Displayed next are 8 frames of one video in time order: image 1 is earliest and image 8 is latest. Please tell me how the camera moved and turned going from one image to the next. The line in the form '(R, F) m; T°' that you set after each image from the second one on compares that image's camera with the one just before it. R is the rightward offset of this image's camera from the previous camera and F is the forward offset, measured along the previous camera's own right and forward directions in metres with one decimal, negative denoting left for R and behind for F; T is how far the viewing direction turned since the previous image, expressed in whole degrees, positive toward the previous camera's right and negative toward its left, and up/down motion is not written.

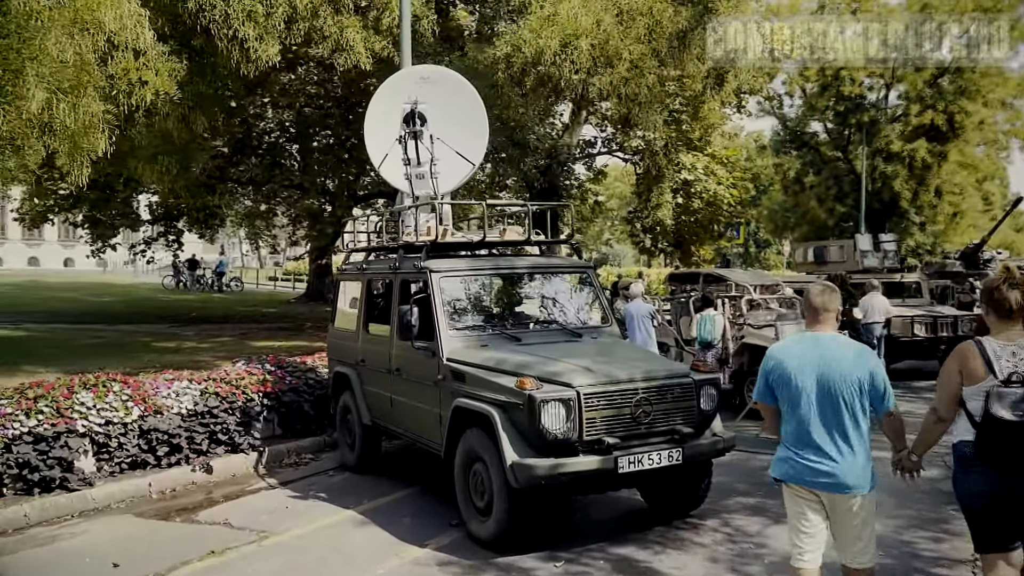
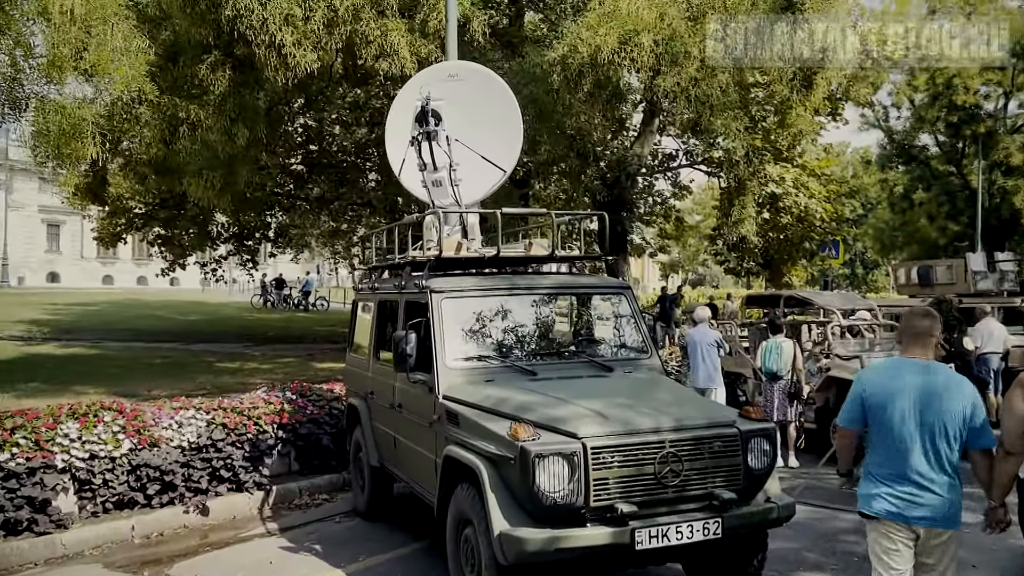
(+0.5, +1.1) m; -6°
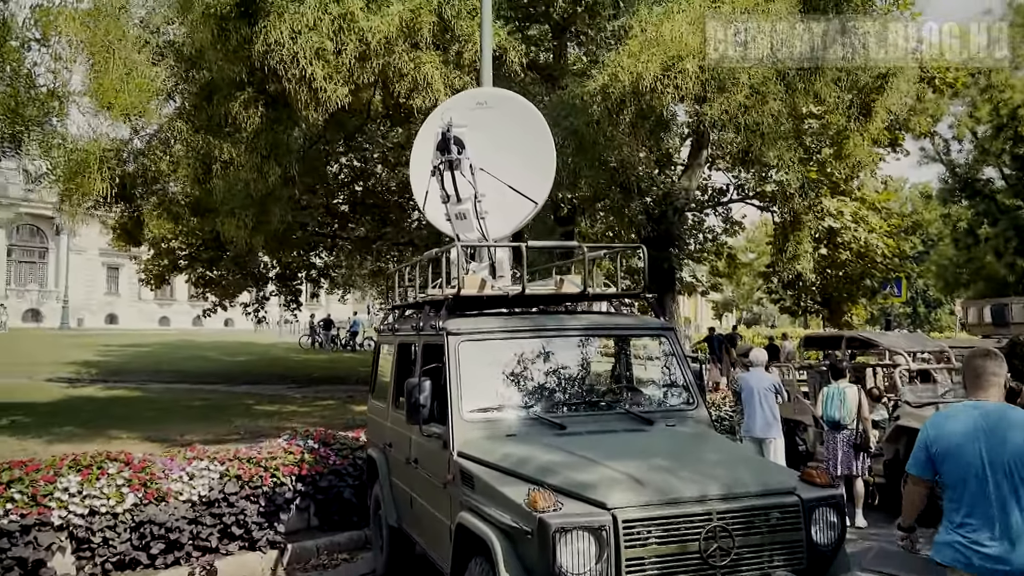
(+0.1, +0.6) m; -3°
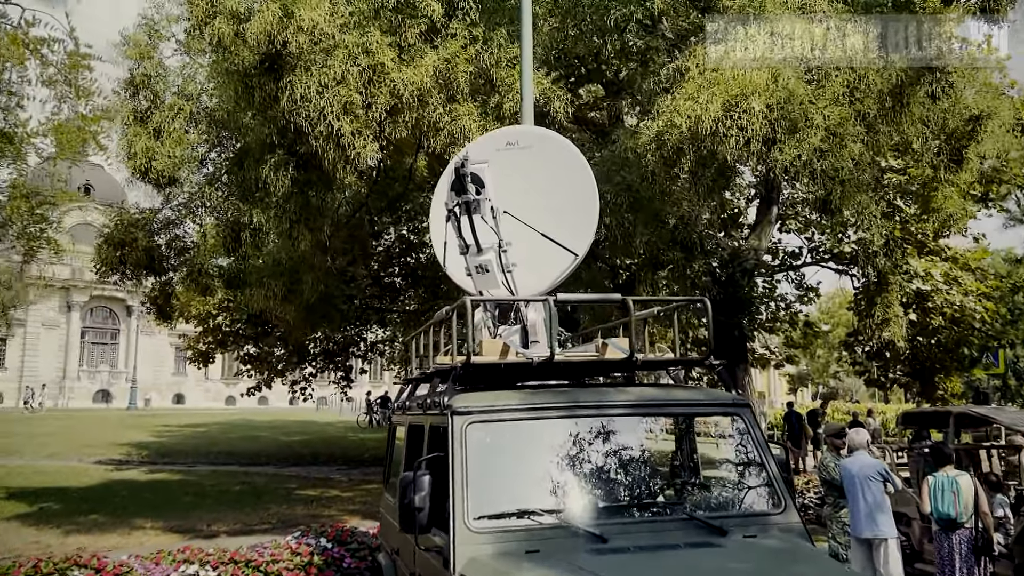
(+0.2, +1.1) m; -4°
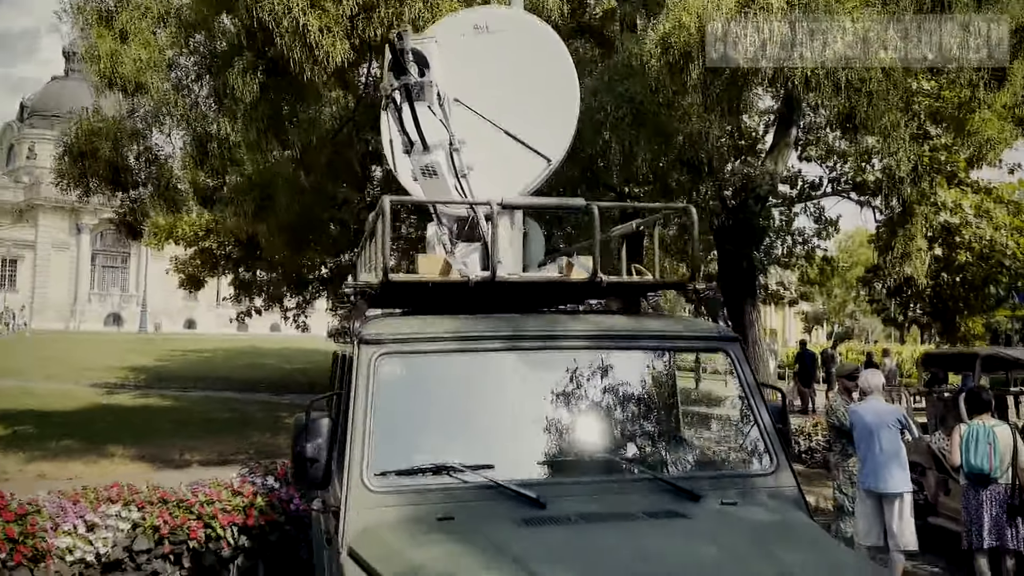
(+0.3, +0.9) m; -1°
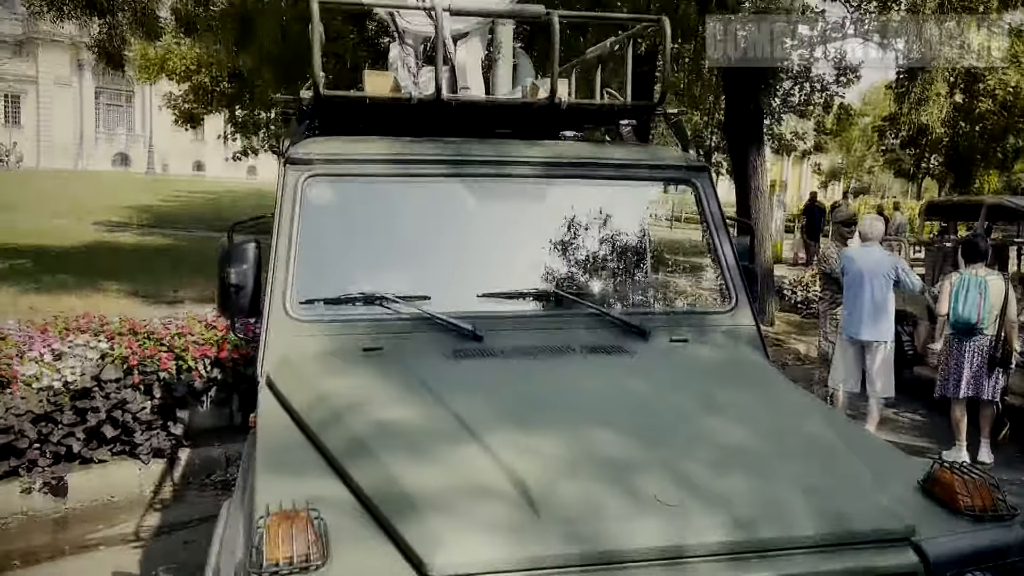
(+0.2, +0.2) m; -1°
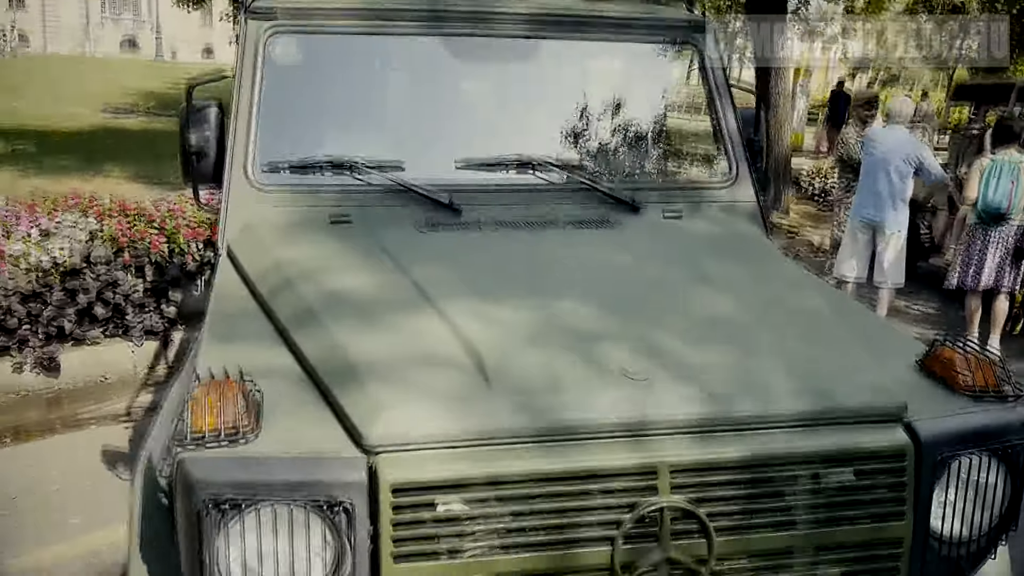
(+0.1, +0.2) m; -1°
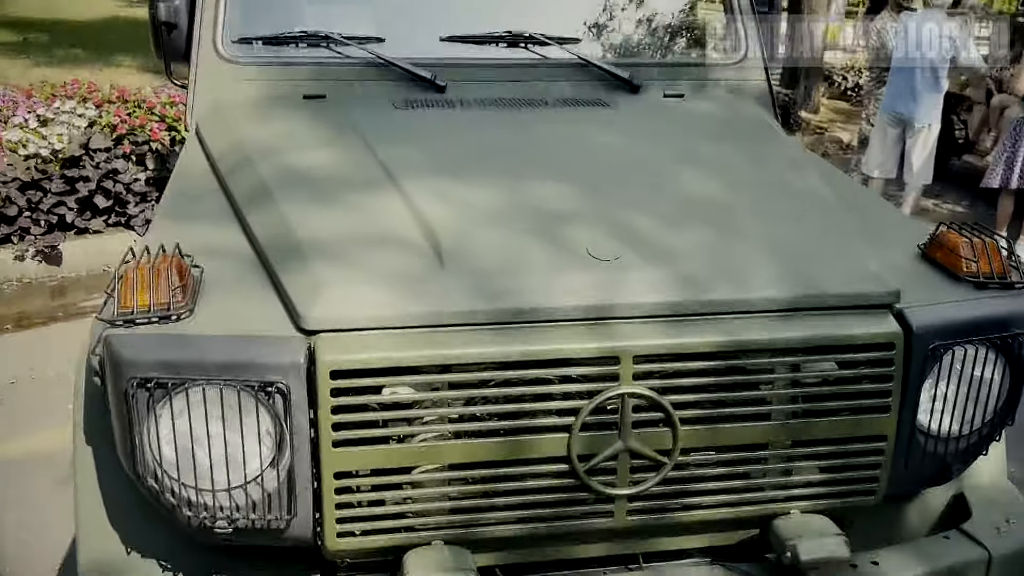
(+0.1, +0.1) m; -2°
